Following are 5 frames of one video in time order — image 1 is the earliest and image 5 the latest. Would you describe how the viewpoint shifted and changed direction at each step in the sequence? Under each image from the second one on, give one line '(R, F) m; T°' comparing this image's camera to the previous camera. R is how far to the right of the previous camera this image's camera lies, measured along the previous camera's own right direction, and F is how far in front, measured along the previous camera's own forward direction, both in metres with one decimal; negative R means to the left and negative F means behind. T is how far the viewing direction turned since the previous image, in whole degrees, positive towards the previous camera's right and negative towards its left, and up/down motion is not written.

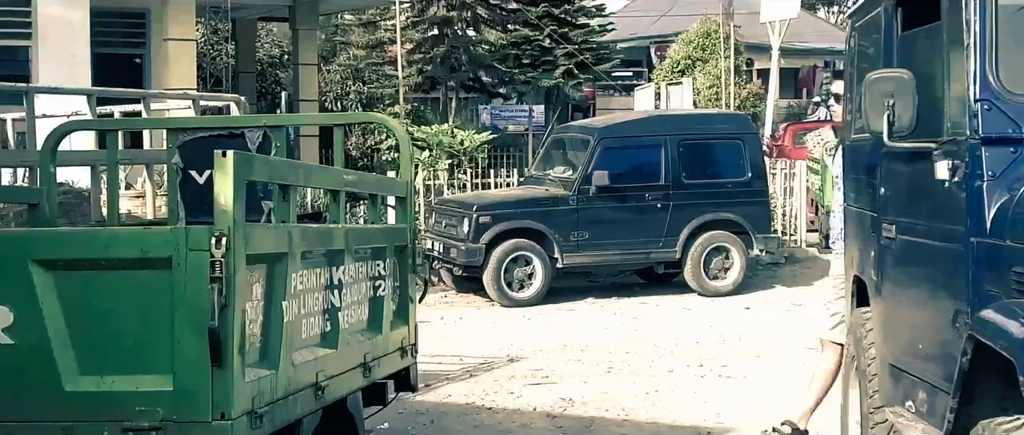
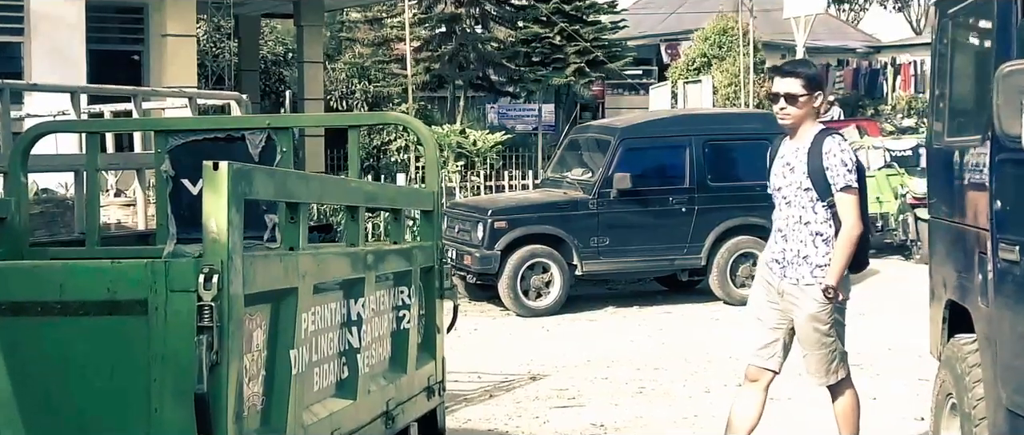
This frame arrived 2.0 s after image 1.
(-0.1, +0.6) m; 0°
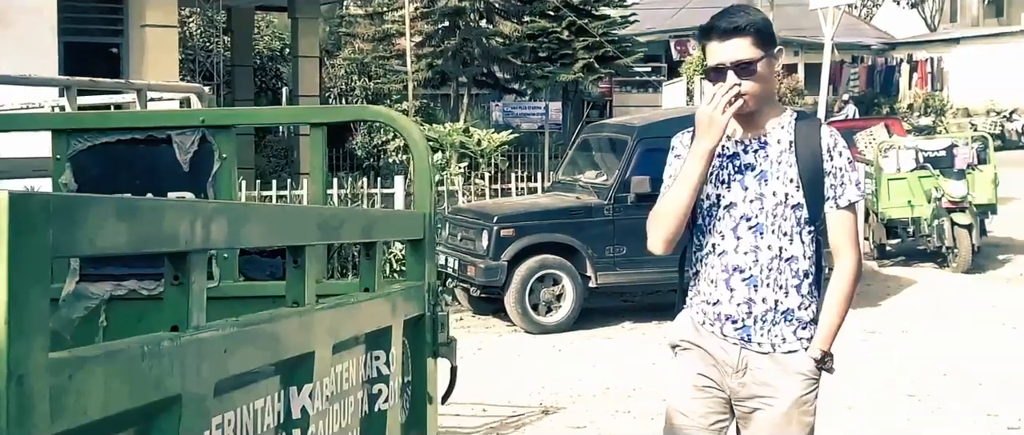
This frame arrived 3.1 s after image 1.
(0.0, +1.0) m; 0°
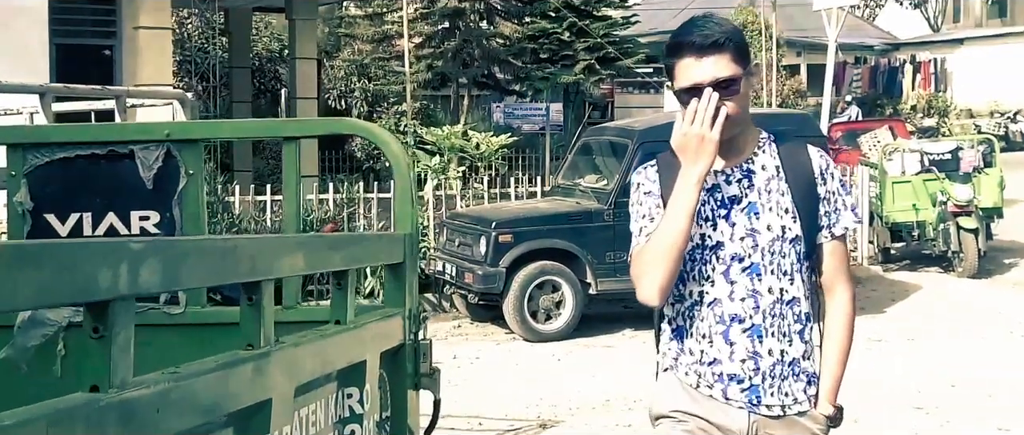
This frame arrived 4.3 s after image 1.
(0.0, +0.2) m; 0°
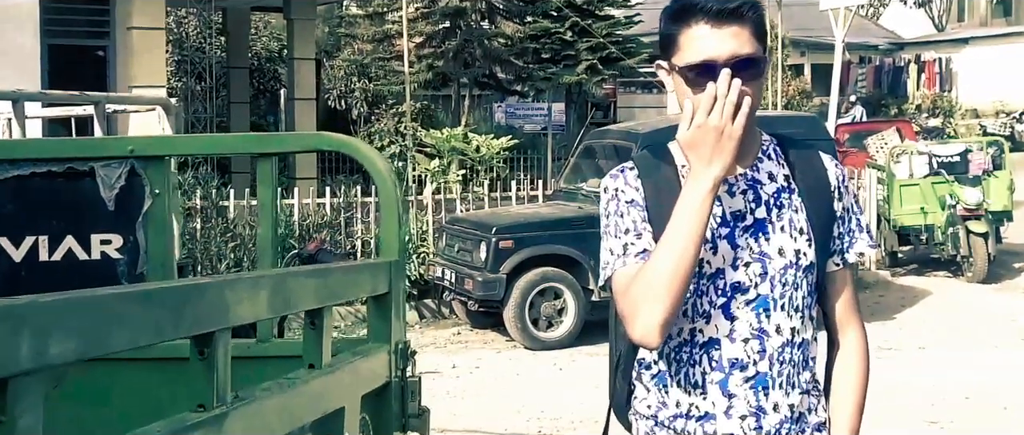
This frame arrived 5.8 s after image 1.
(0.0, +0.2) m; 0°
